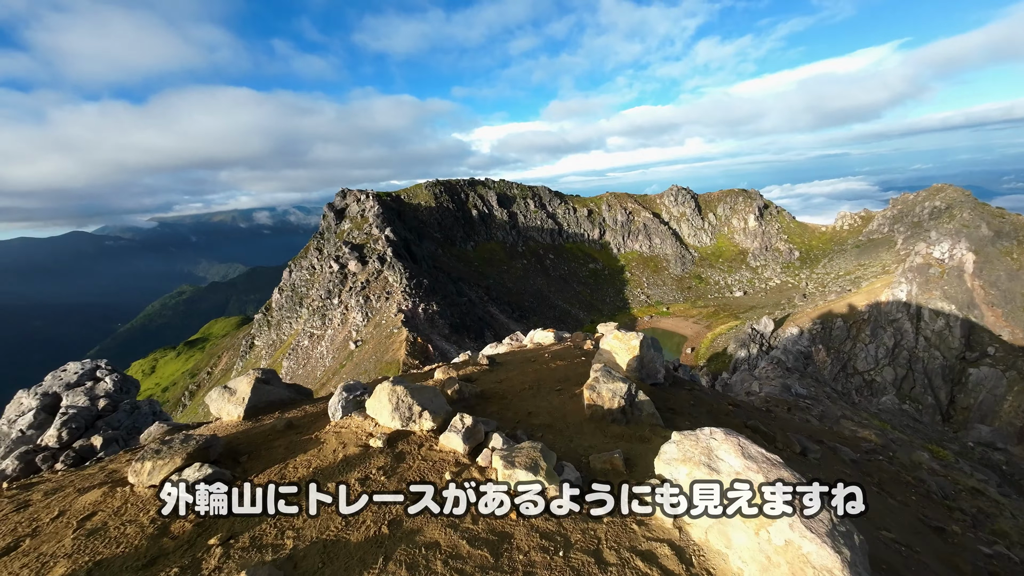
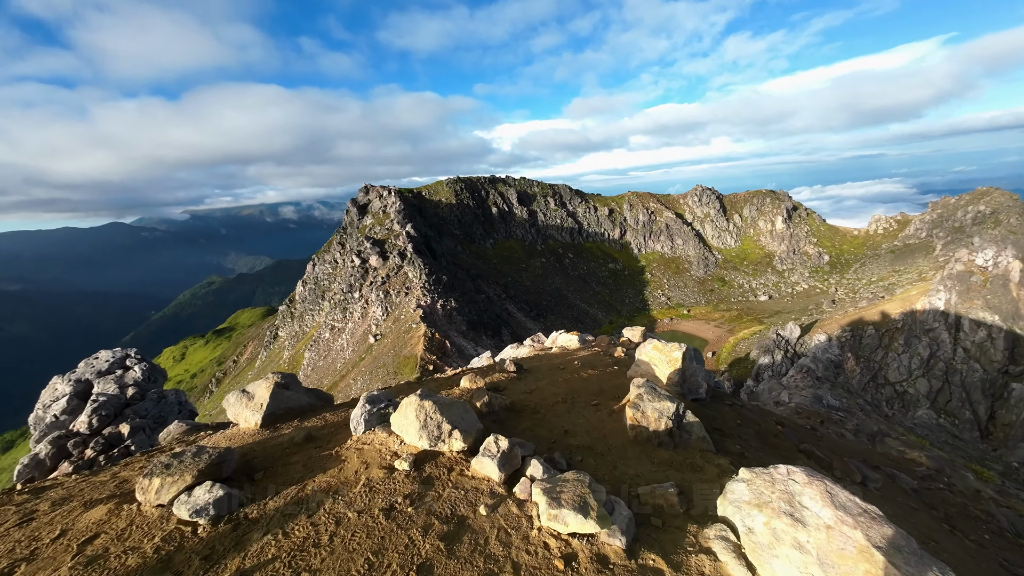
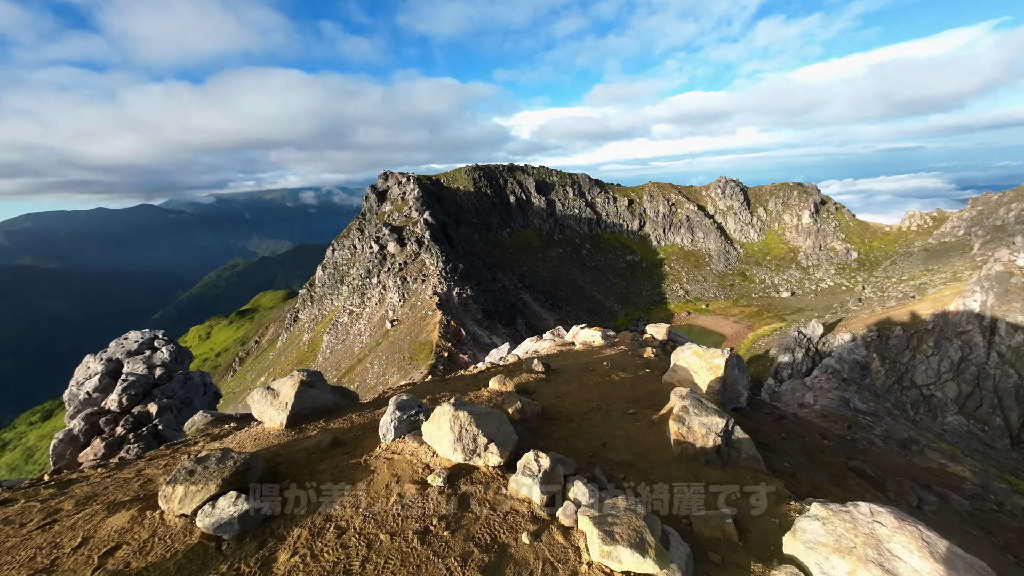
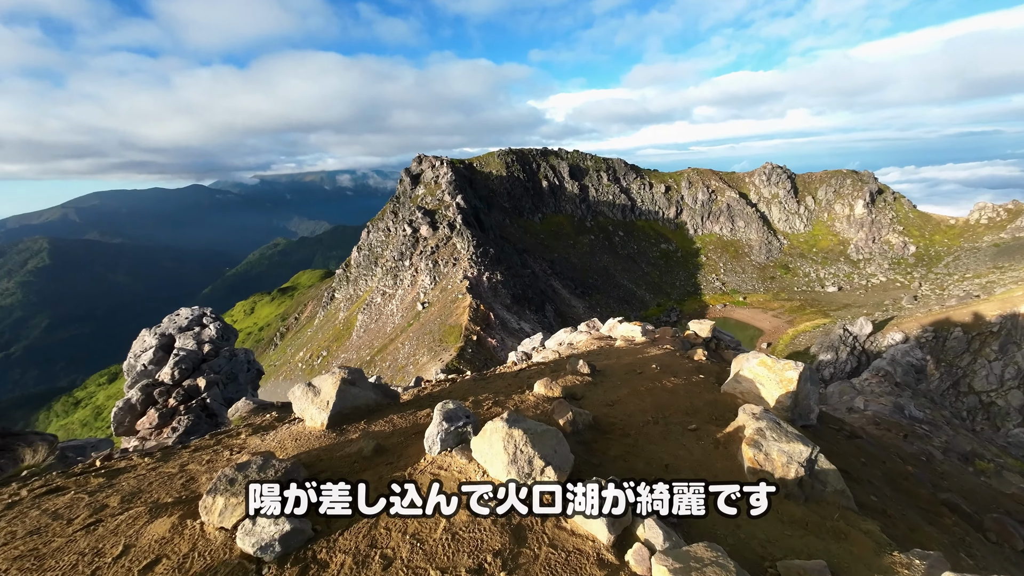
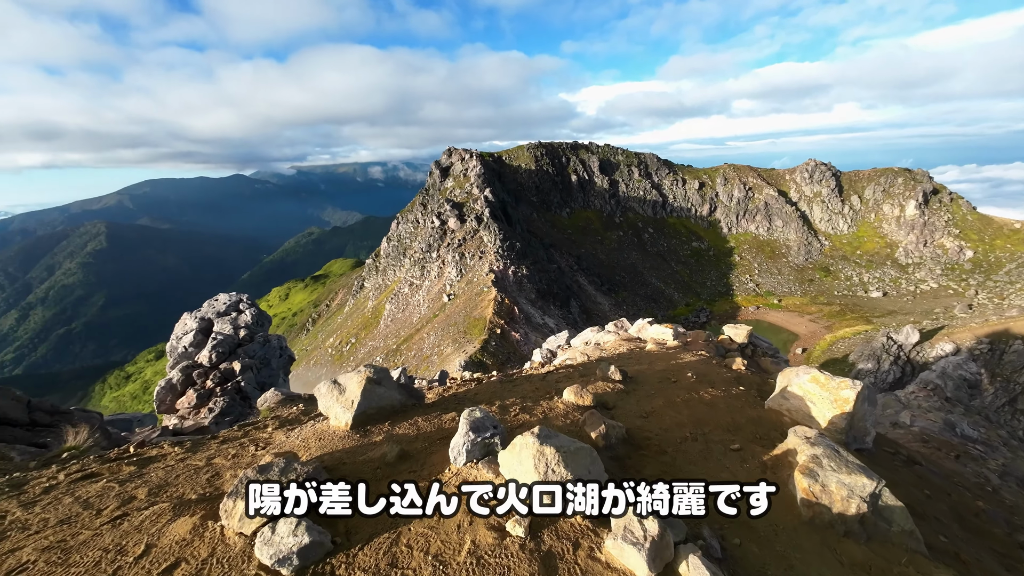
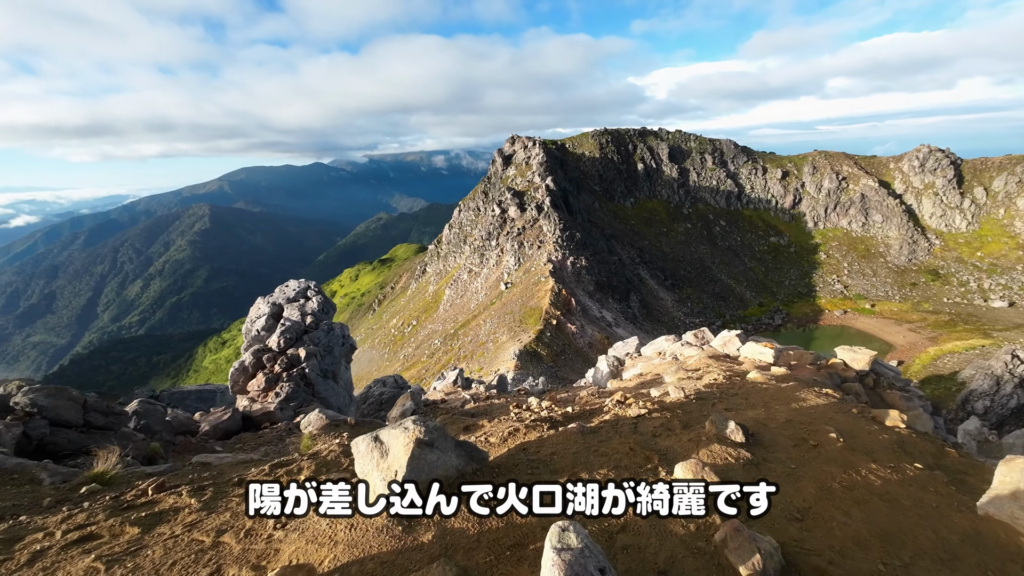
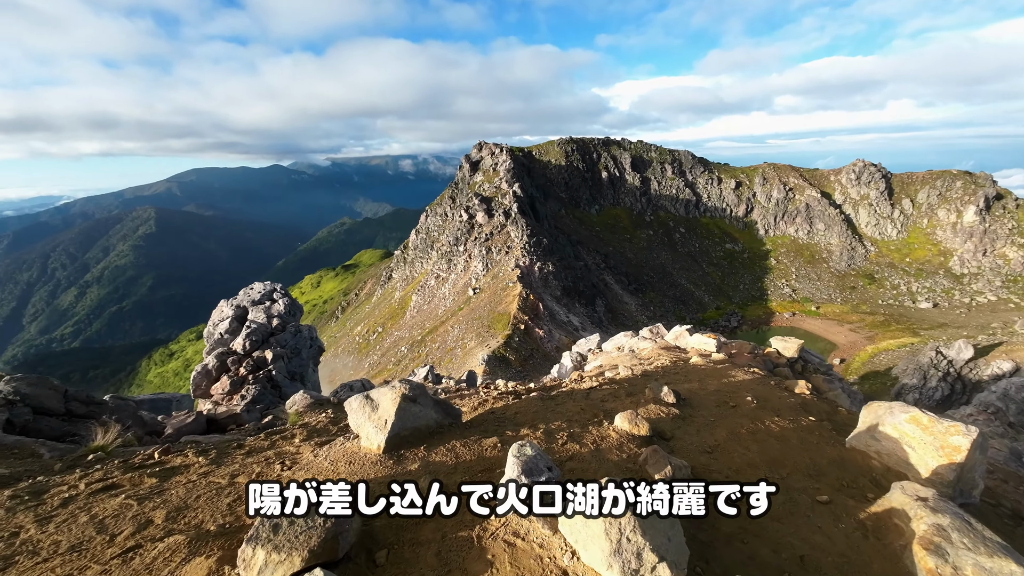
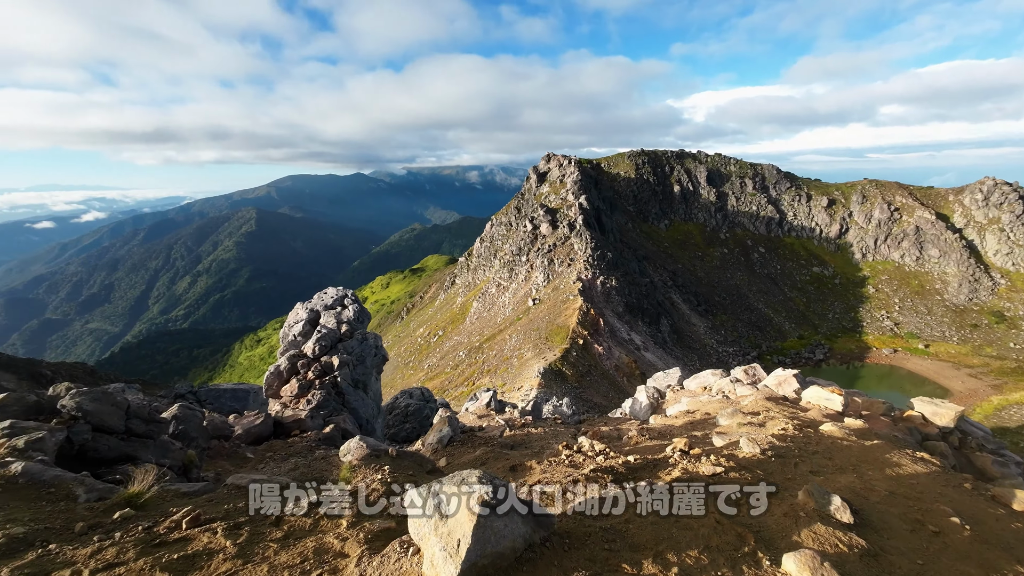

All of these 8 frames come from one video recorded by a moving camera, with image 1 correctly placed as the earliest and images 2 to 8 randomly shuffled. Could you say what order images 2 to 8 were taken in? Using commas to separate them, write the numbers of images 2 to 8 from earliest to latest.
2, 3, 4, 5, 7, 6, 8
